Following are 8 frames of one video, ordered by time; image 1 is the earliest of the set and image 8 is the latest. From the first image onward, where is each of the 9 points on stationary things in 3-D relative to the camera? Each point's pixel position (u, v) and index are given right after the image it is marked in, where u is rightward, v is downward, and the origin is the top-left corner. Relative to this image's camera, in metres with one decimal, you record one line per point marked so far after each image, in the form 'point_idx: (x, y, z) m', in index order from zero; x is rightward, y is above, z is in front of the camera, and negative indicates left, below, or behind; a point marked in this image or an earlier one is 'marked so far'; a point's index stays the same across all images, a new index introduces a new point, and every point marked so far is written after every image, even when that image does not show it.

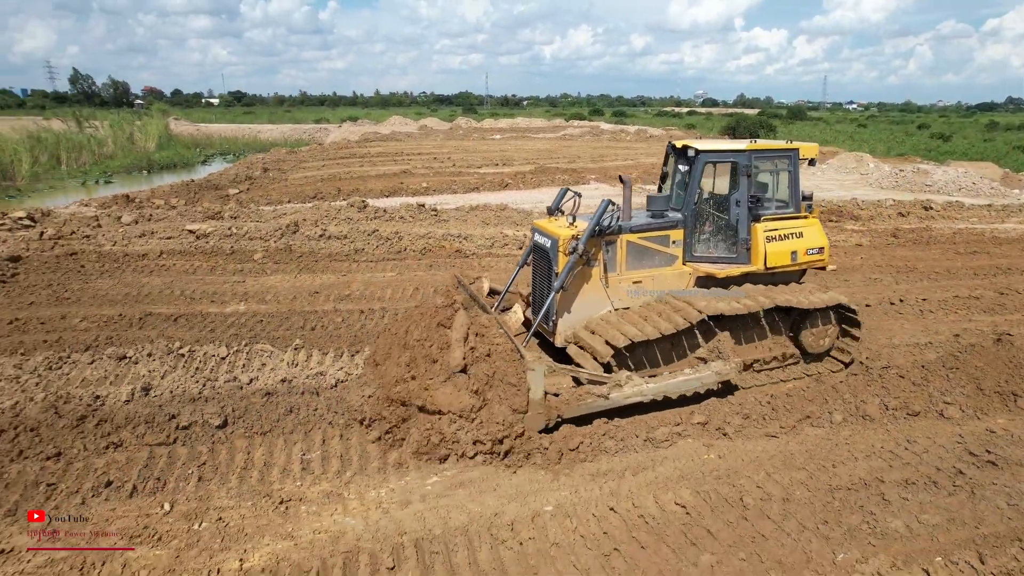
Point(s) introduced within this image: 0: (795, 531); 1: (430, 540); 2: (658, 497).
0: (+1.7, -1.4, +4.0) m
1: (-0.5, -1.5, +4.0) m
2: (+0.9, -1.3, +4.4) m
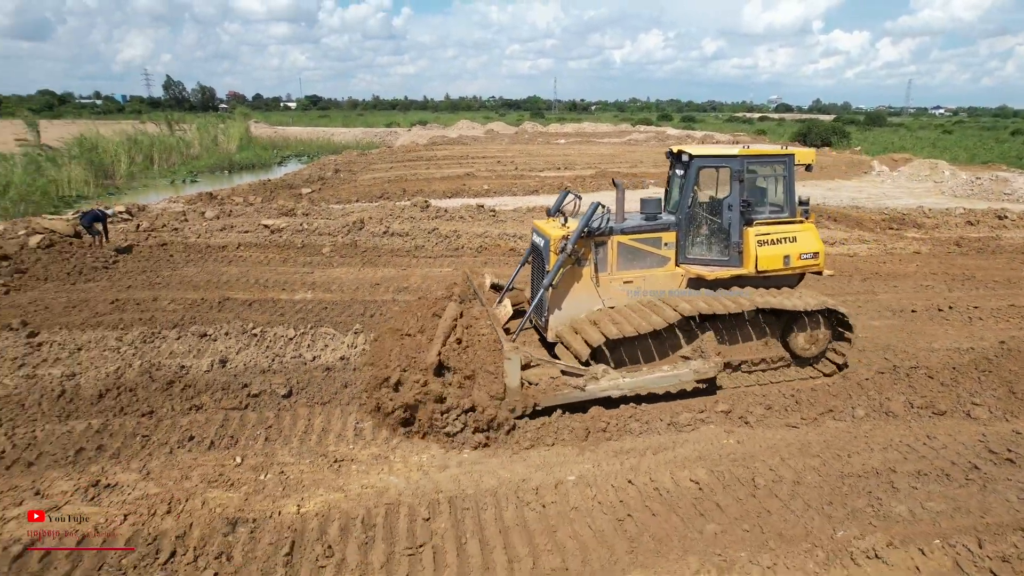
0: (+1.8, -1.4, +4.3) m
1: (-0.3, -1.4, +4.5) m
2: (+1.1, -1.3, +4.8) m
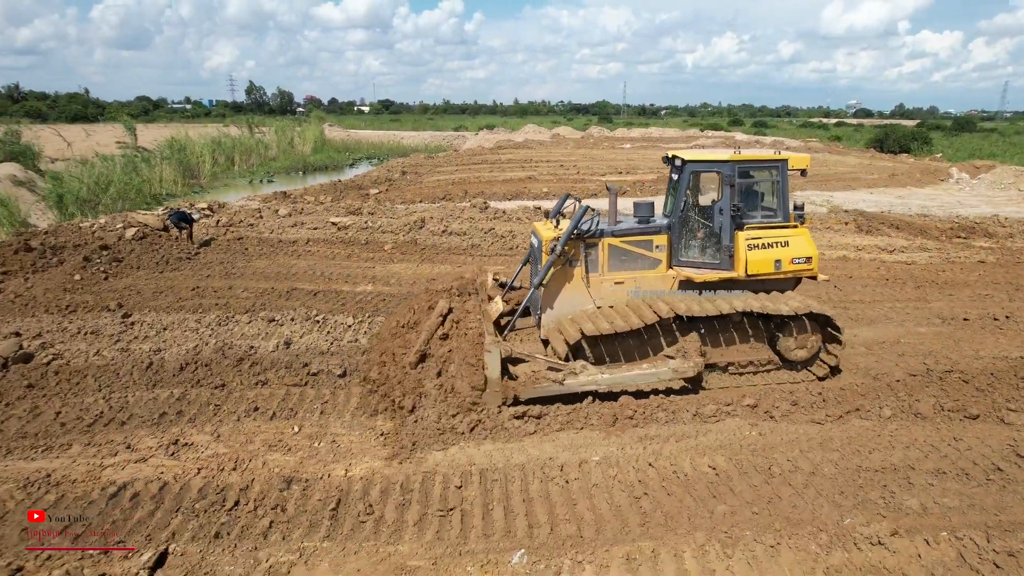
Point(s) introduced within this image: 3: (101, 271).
0: (+2.0, -1.4, +4.5) m
1: (-0.1, -1.3, +4.9) m
2: (+1.3, -1.3, +5.0) m
3: (-6.4, +0.3, +10.6) m
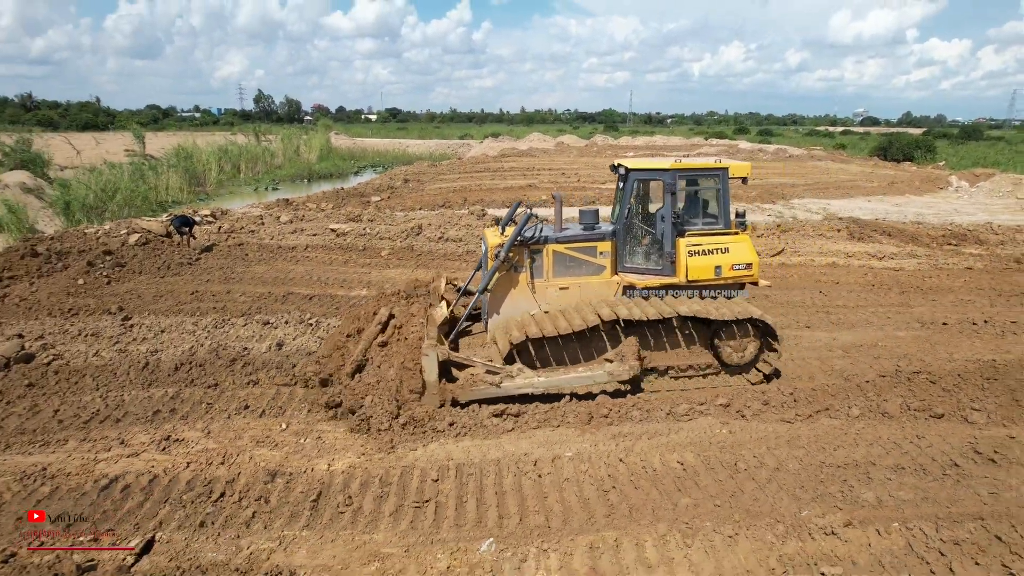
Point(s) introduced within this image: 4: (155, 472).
0: (+1.8, -1.4, +4.7) m
1: (-0.3, -1.3, +5.1) m
2: (+1.2, -1.3, +5.2) m
3: (-6.5, +0.2, +10.8) m
4: (-2.6, -1.4, +5.1) m
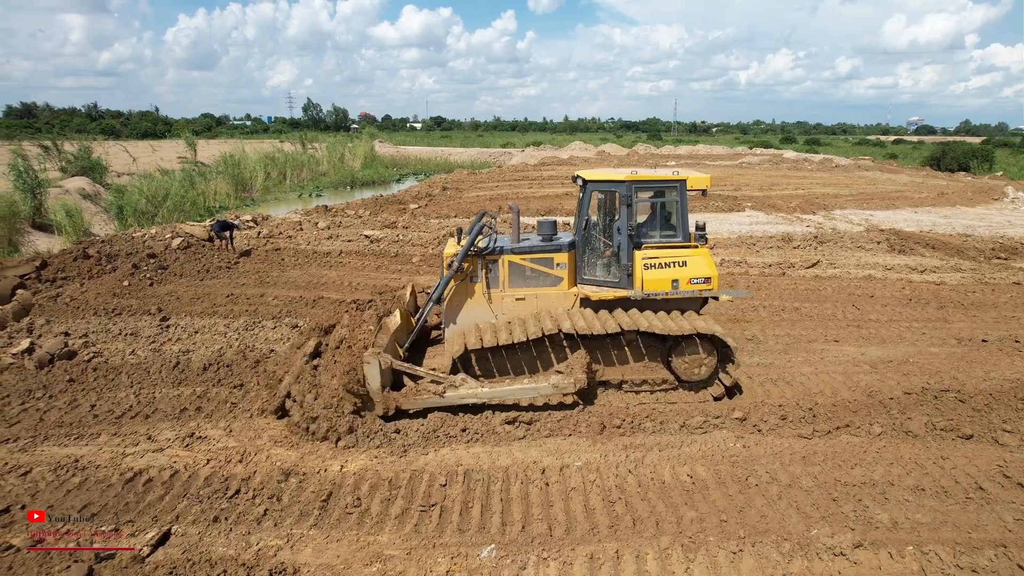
0: (+1.8, -1.5, +4.6) m
1: (-0.3, -1.4, +5.1) m
2: (+1.2, -1.4, +5.2) m
3: (-6.0, +0.2, +11.3) m
4: (-2.6, -1.4, +5.3) m
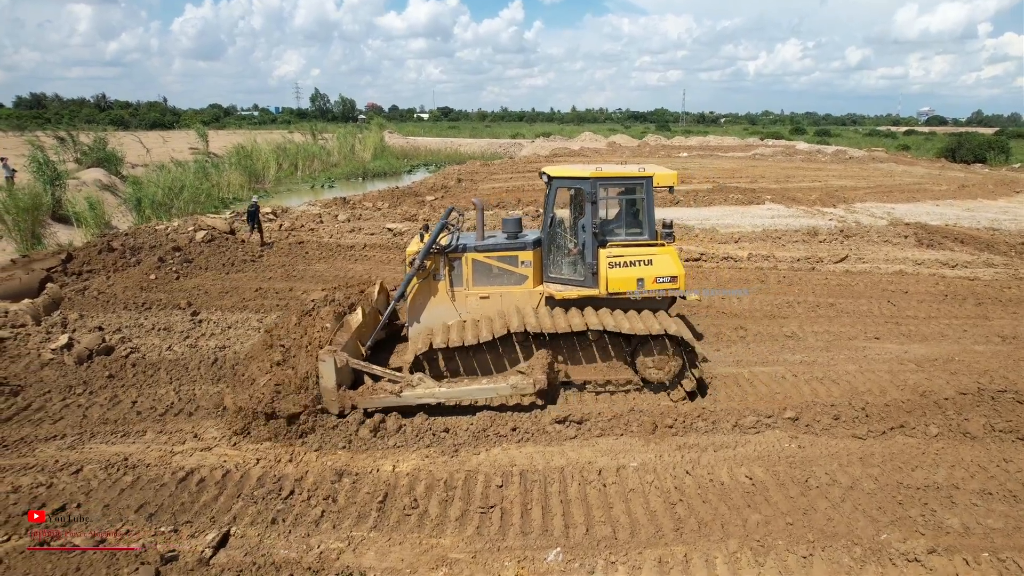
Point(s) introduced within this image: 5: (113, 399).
0: (+2.2, -1.5, +4.5) m
1: (+0.1, -1.4, +5.1) m
2: (+1.6, -1.4, +5.1) m
3: (-5.6, +0.3, +11.2) m
4: (-2.2, -1.4, +5.2) m
5: (-3.8, -1.0, +6.4) m
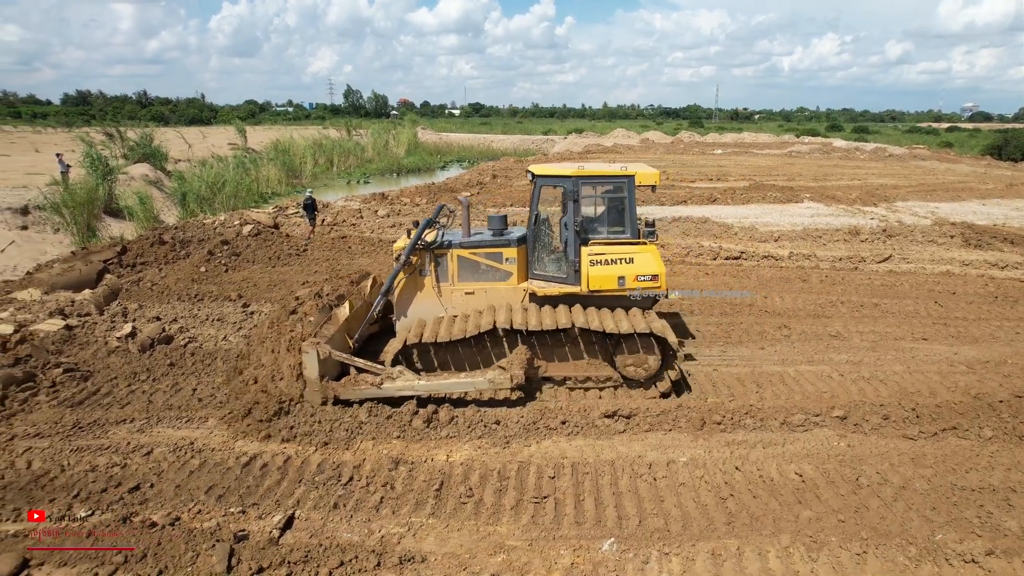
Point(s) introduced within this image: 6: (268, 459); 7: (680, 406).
0: (+2.6, -1.5, +4.6) m
1: (+0.5, -1.3, +5.2) m
2: (+2.0, -1.3, +5.1) m
3: (-4.9, +0.4, +11.6) m
4: (-1.8, -1.3, +5.4) m
5: (-3.3, -1.0, +6.7) m
6: (-1.9, -1.3, +5.3) m
7: (+1.5, -1.0, +6.0) m
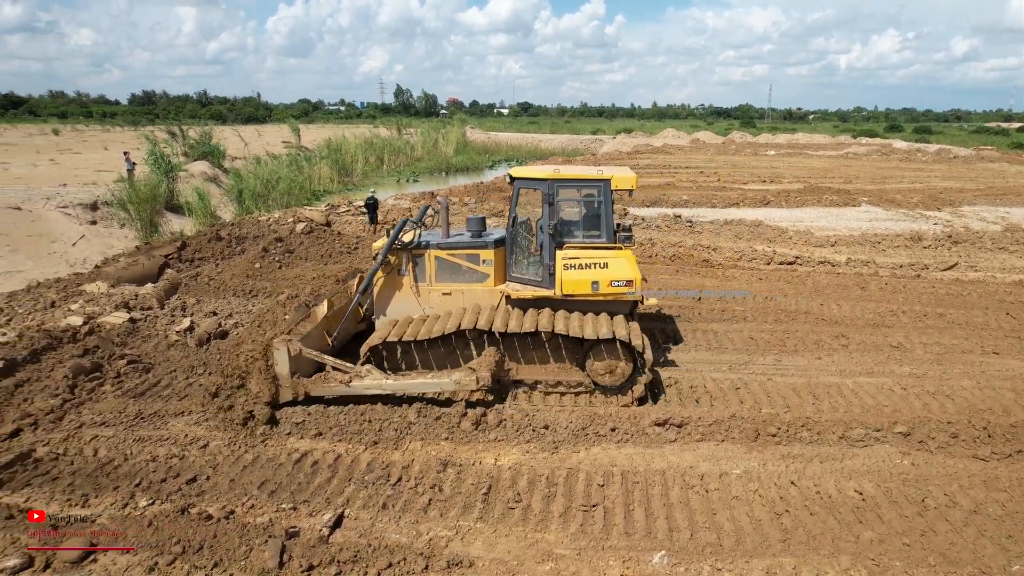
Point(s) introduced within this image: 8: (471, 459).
0: (+2.9, -1.6, +4.3) m
1: (+0.9, -1.4, +5.1) m
2: (+2.4, -1.4, +4.9) m
3: (-4.1, +0.5, +11.8) m
4: (-1.4, -1.3, +5.5) m
5: (-2.8, -0.9, +6.8) m
6: (-1.5, -1.3, +5.4) m
7: (+1.9, -1.1, +5.8) m
8: (-0.3, -1.3, +5.3) m
